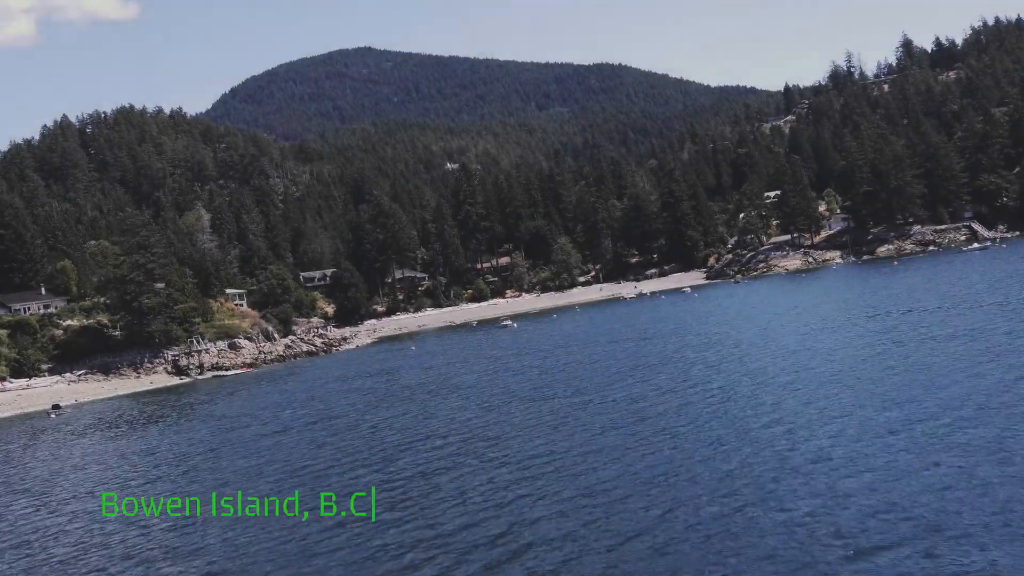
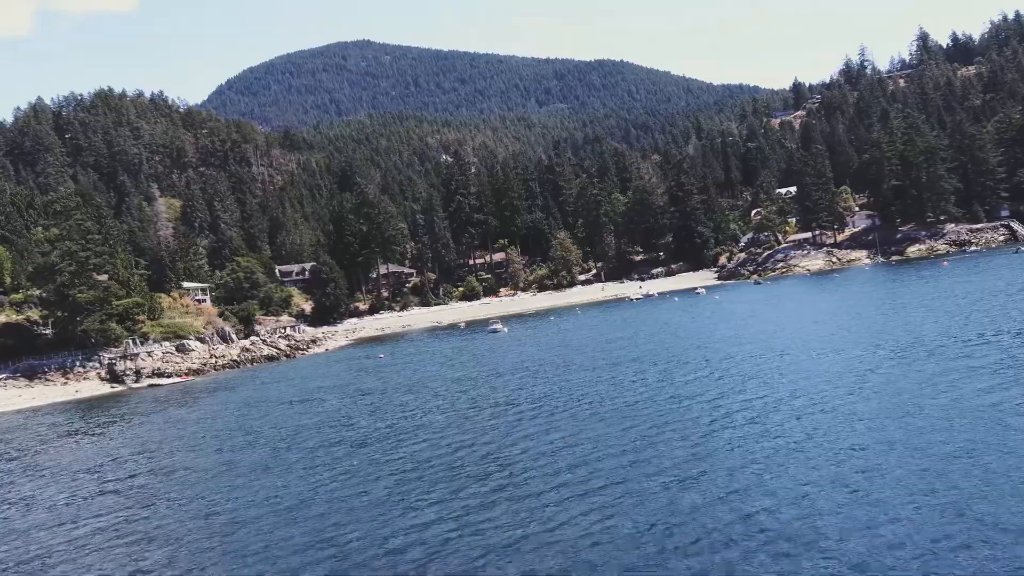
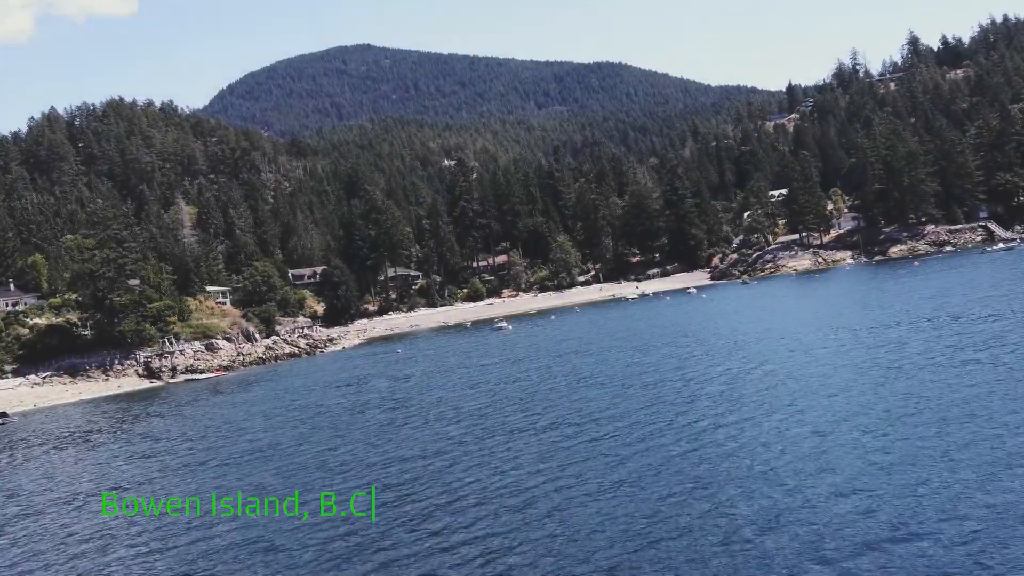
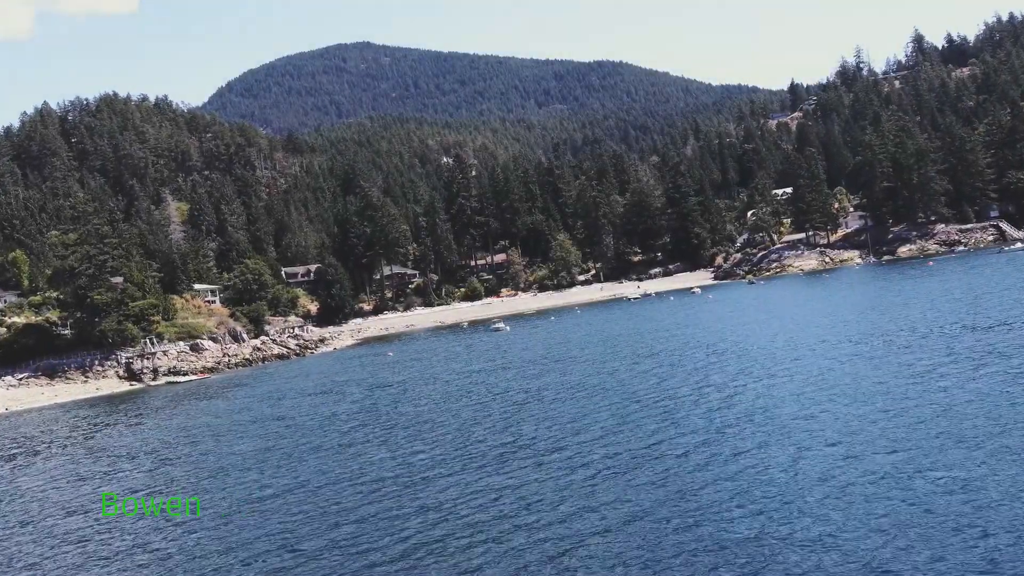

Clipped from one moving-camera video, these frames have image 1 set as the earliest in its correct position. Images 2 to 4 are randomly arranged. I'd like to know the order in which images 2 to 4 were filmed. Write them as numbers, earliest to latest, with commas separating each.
3, 4, 2
